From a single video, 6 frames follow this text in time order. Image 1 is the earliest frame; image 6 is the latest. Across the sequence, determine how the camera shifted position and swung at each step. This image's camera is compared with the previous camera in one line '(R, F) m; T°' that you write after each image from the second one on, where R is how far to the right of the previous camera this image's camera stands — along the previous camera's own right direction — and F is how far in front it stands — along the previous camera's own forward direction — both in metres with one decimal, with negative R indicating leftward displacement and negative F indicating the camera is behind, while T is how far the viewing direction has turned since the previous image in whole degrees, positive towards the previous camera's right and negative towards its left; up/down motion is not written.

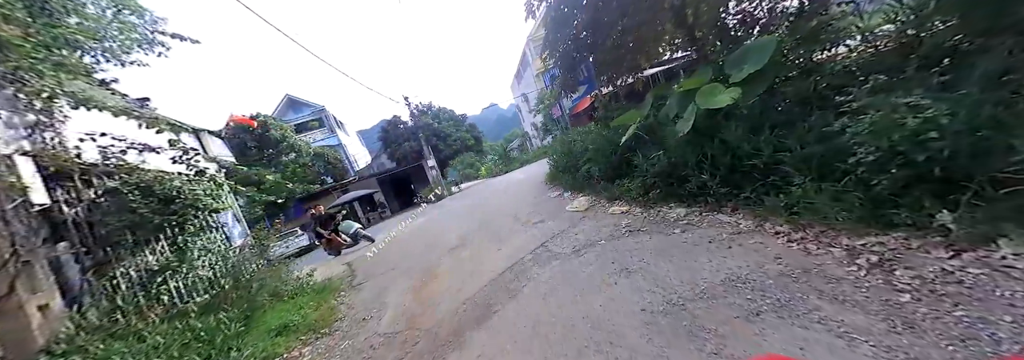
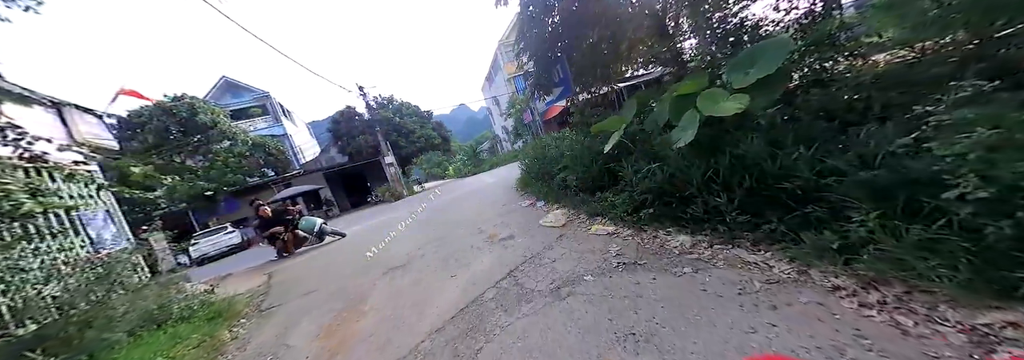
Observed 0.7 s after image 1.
(+0.1, +0.7) m; +6°
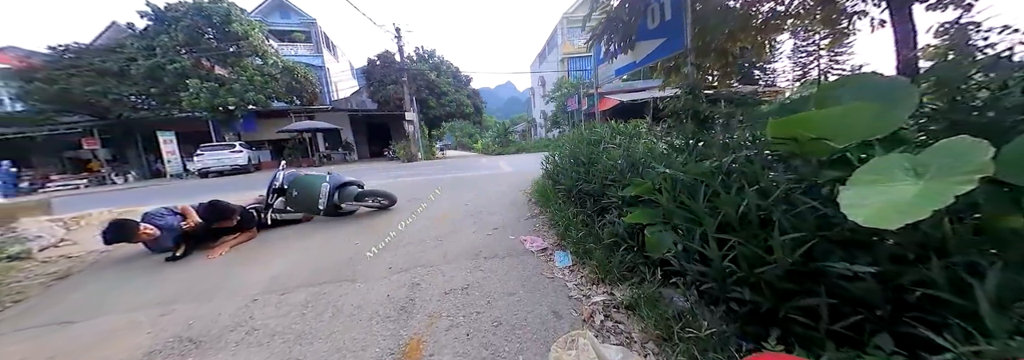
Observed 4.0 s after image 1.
(+0.1, +2.5) m; -5°
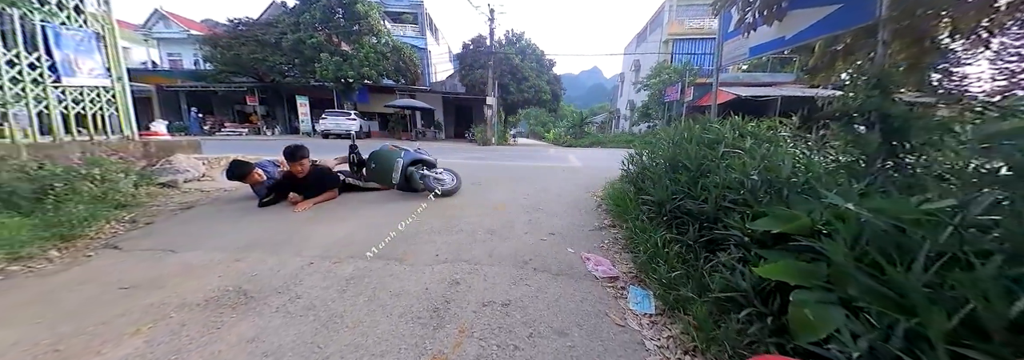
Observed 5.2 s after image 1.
(0.0, +0.4) m; -14°
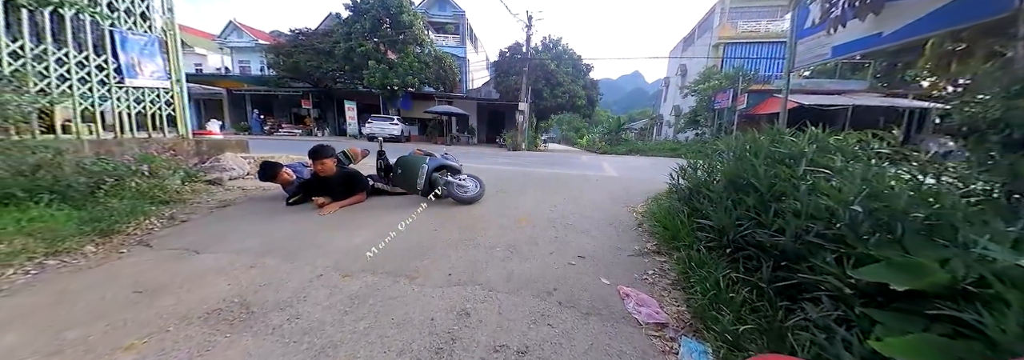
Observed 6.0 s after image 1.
(0.0, +0.2) m; -6°
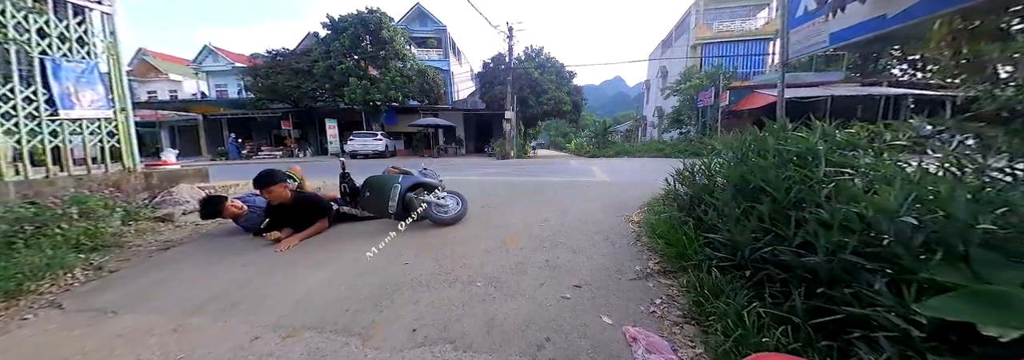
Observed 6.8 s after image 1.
(+0.1, +0.3) m; +1°
